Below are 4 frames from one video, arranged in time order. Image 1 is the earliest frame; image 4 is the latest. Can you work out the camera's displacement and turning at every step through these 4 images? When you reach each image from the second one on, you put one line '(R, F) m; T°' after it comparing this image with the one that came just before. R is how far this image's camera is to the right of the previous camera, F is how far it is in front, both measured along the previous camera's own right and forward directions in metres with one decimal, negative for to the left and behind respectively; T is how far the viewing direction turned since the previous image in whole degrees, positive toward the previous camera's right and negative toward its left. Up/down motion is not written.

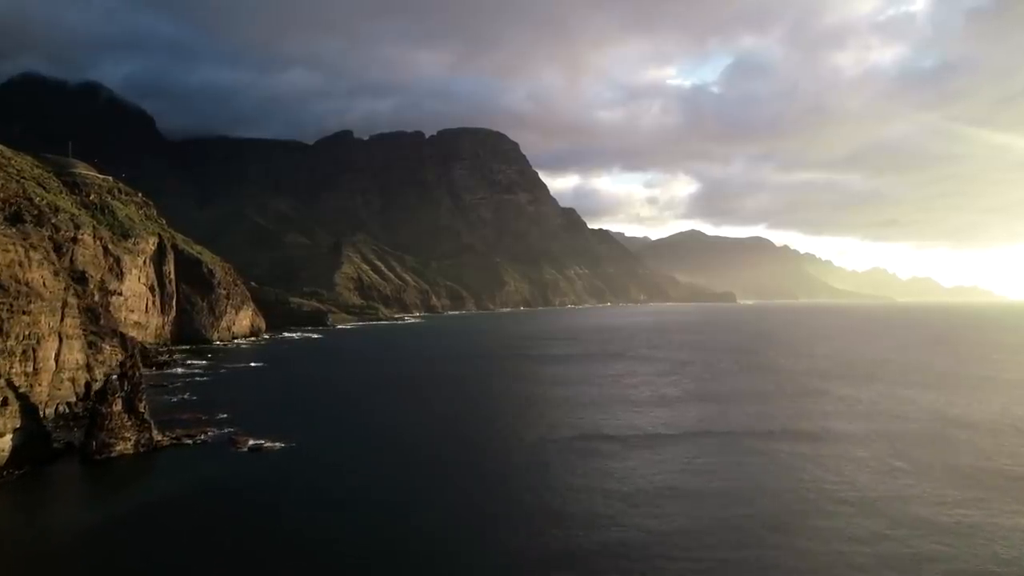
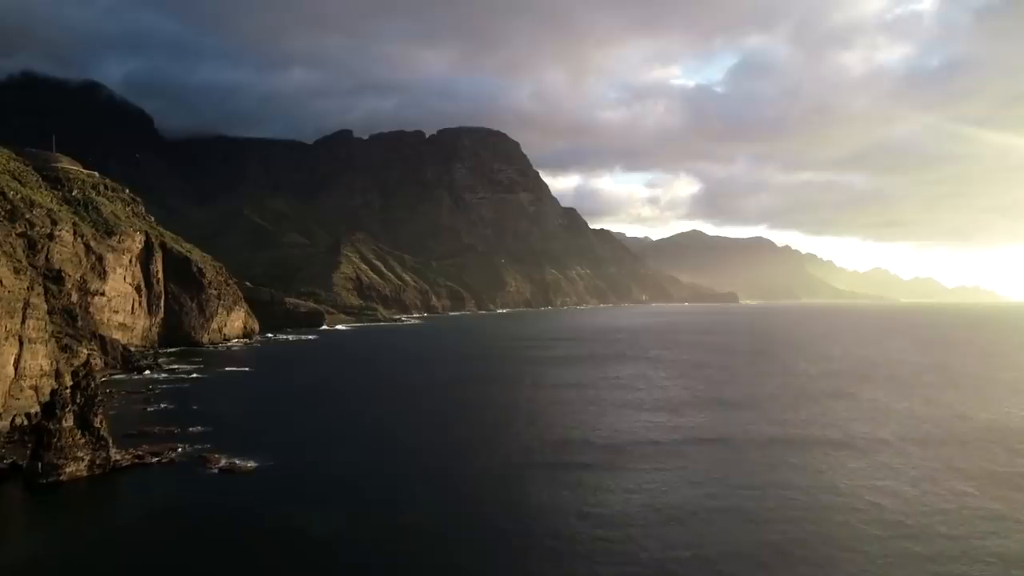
(-0.1, +1.9) m; 0°
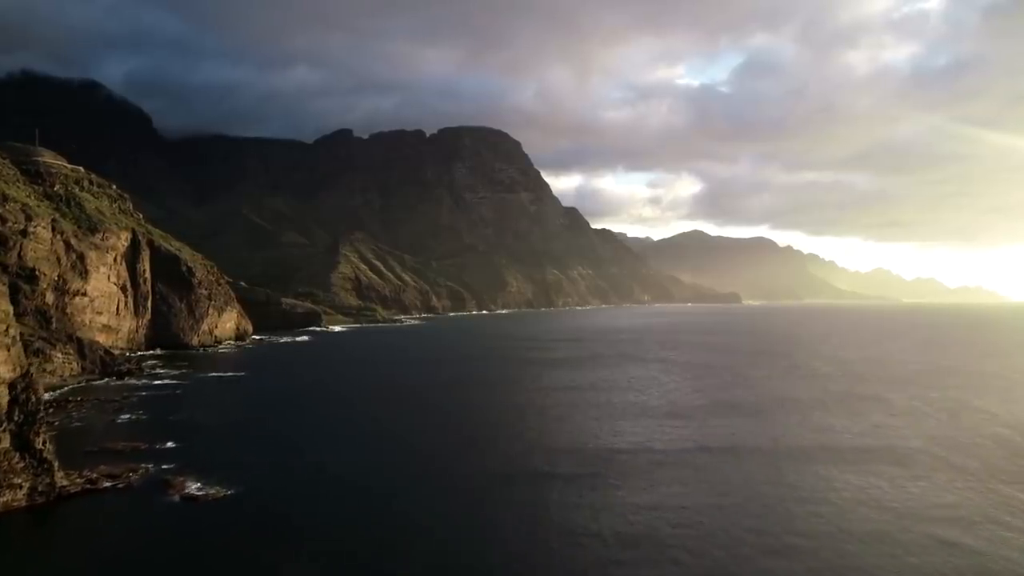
(-0.1, +1.9) m; 0°
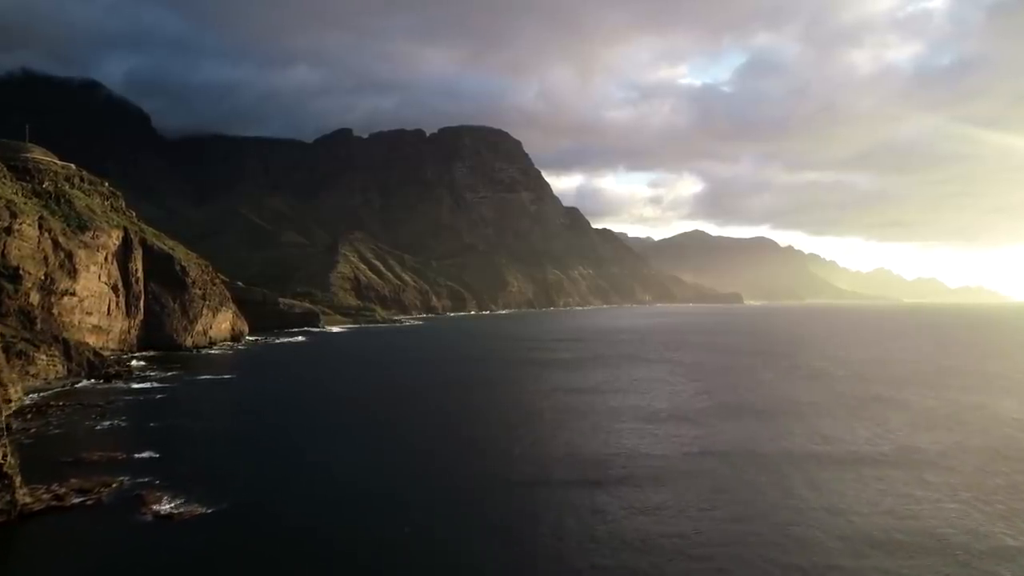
(0.0, +1.0) m; 0°
